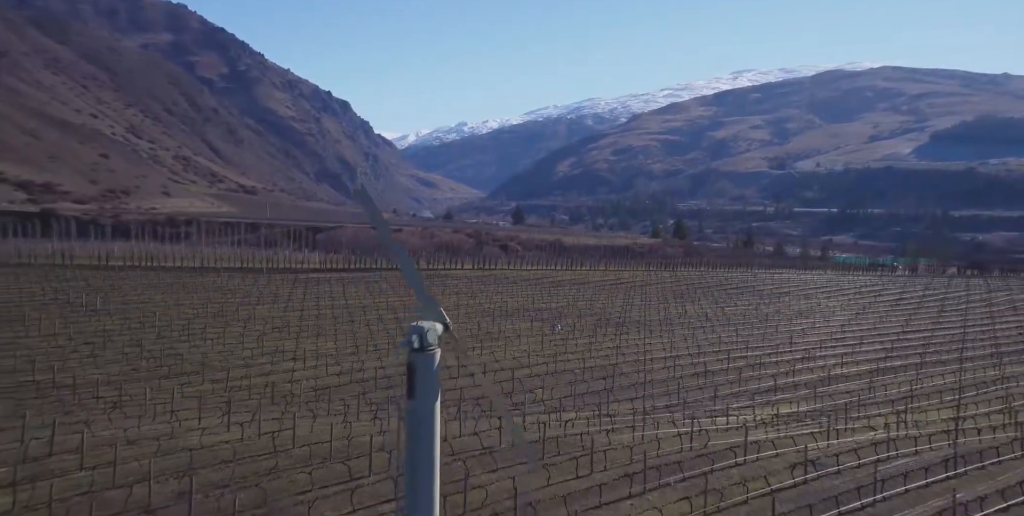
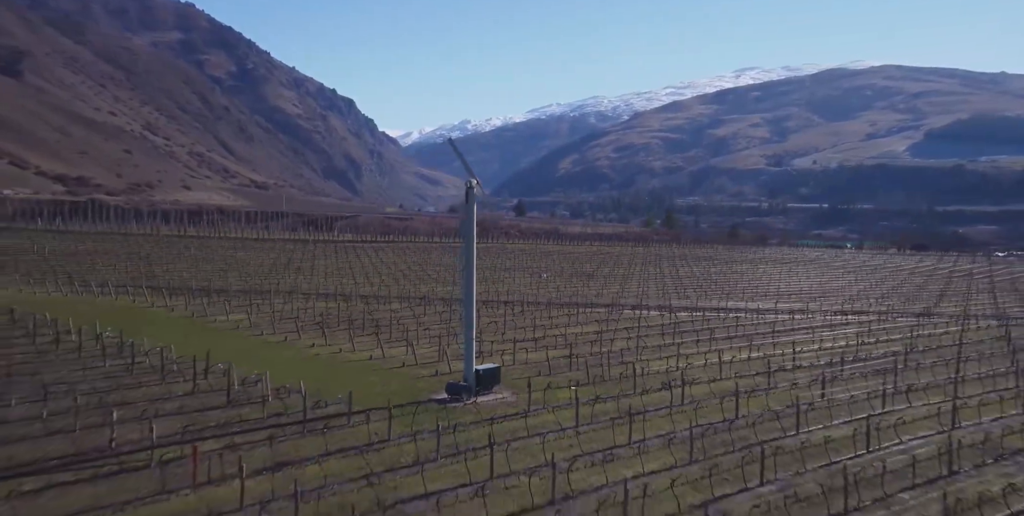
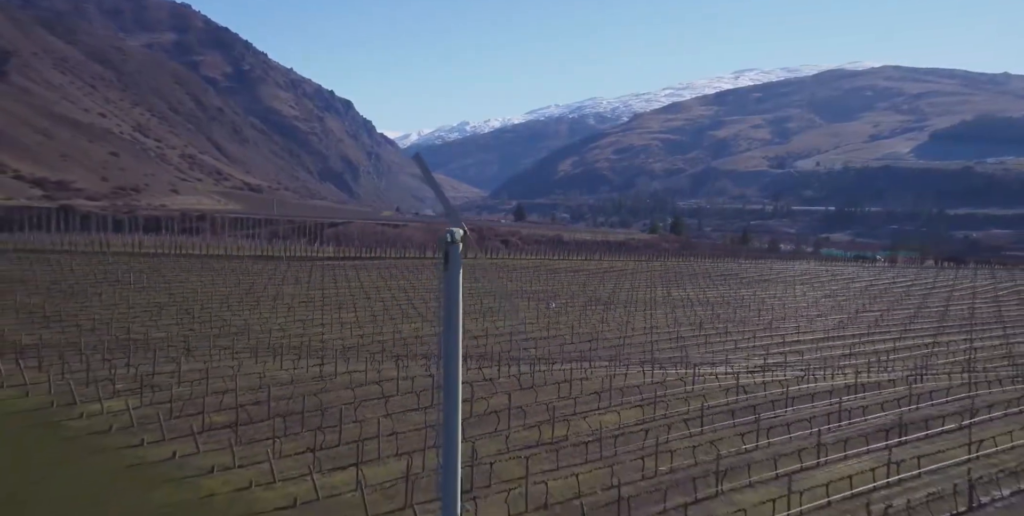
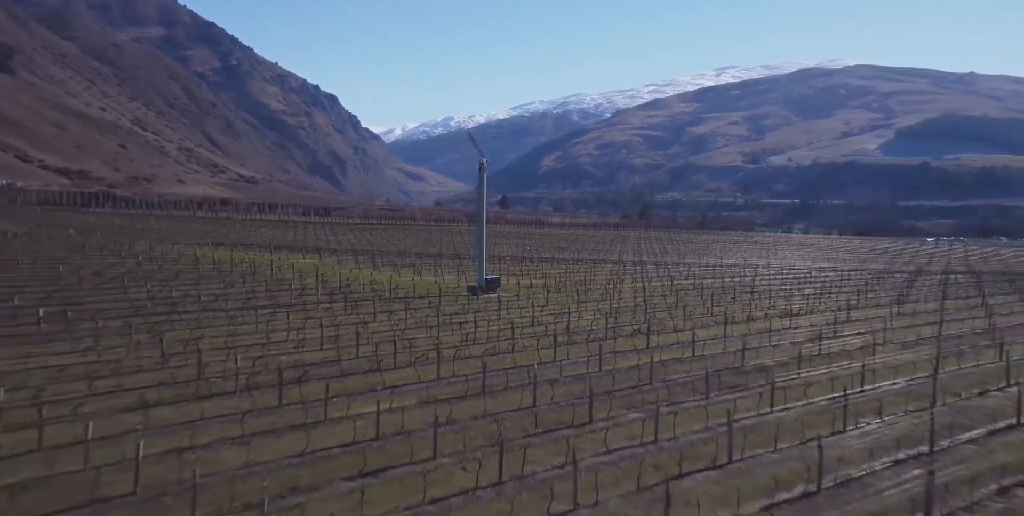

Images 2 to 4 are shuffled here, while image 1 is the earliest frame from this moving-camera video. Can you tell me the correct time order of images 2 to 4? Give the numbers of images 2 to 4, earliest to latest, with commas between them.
3, 2, 4
